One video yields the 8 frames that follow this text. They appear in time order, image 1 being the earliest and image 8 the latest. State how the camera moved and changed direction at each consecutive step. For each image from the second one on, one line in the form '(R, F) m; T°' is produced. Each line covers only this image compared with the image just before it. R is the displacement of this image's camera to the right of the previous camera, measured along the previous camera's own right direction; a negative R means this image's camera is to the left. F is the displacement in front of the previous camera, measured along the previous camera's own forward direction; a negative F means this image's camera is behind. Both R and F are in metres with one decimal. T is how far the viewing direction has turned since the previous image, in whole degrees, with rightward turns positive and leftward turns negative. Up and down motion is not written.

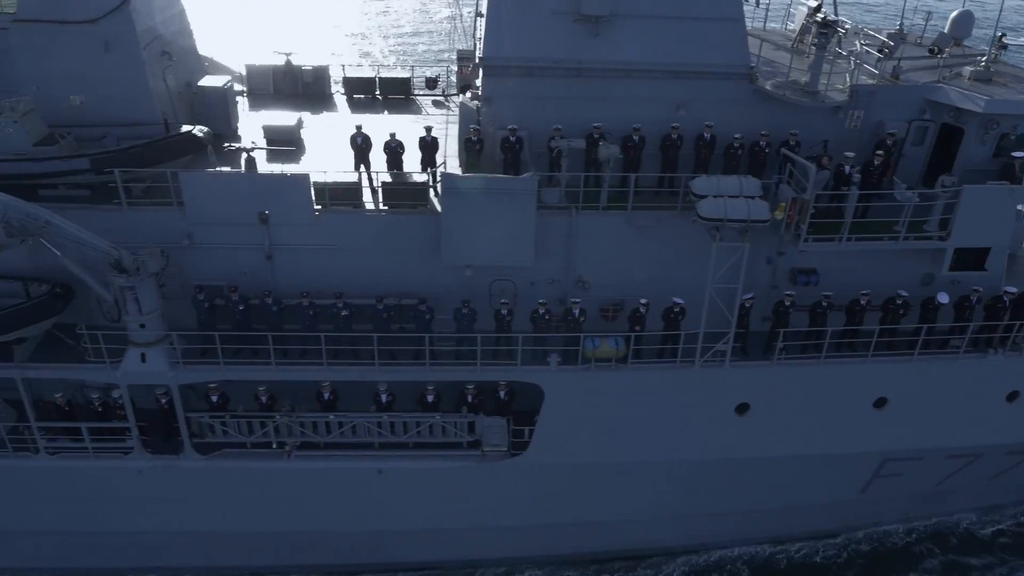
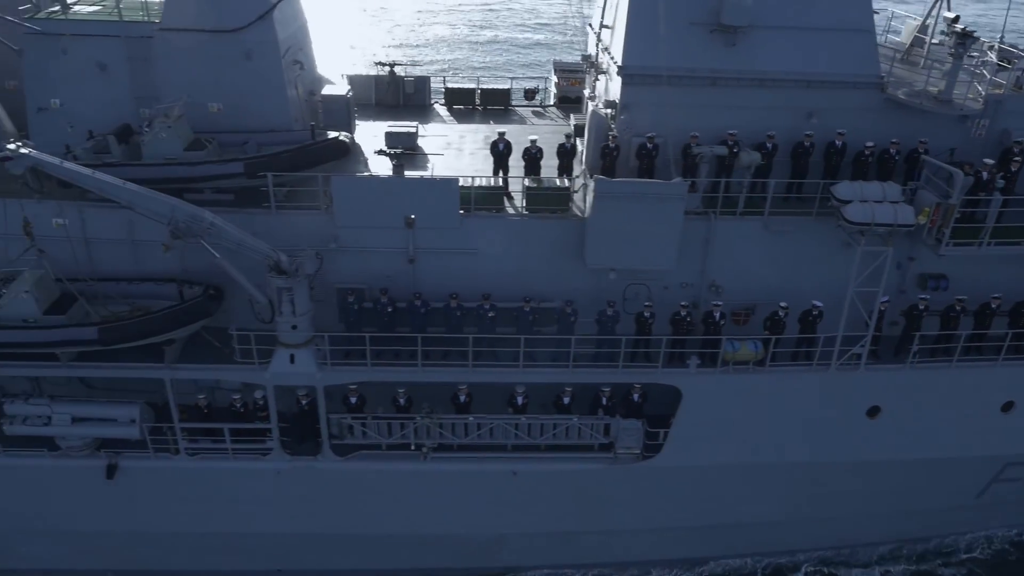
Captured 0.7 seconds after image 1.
(-1.7, -0.1) m; 0°
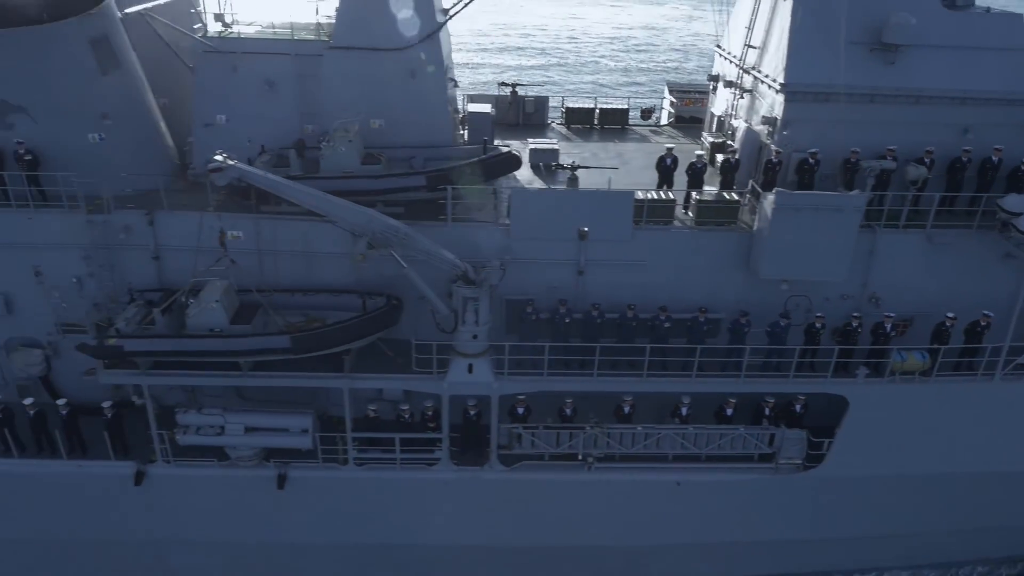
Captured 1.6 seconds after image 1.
(-2.1, -0.1) m; 0°
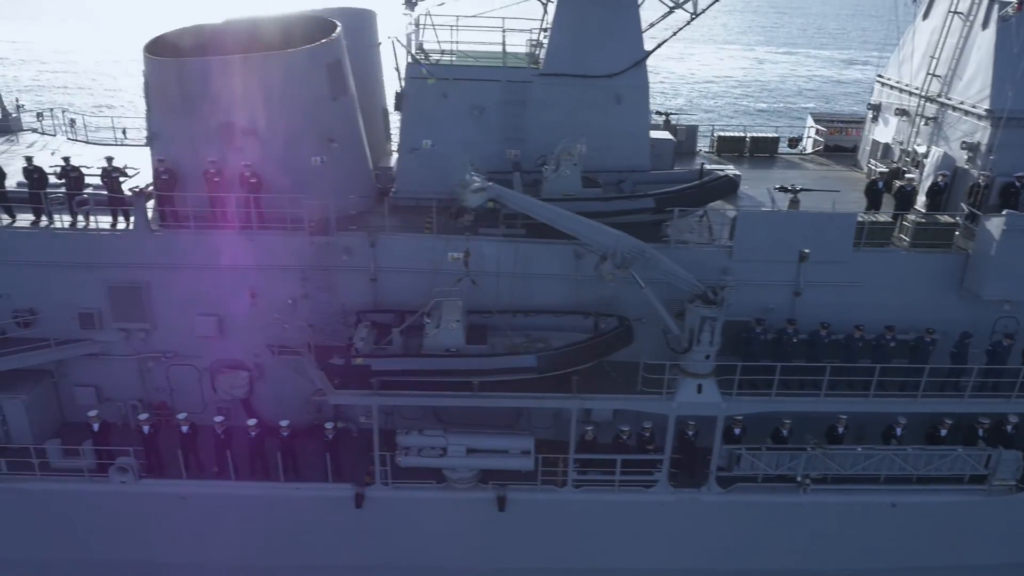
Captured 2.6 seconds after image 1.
(-2.9, -0.1) m; 0°
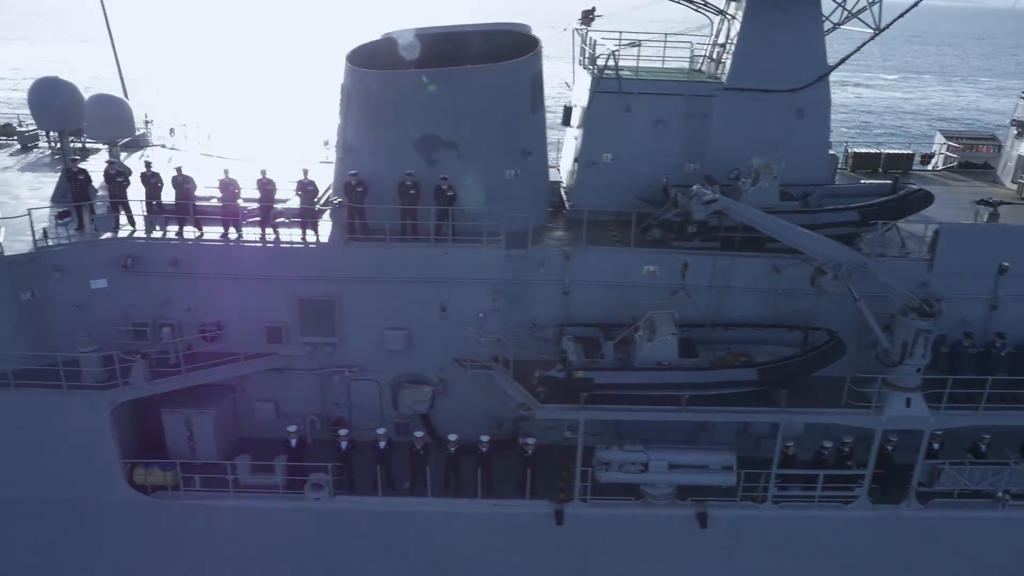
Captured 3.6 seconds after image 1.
(-2.6, +0.1) m; 0°
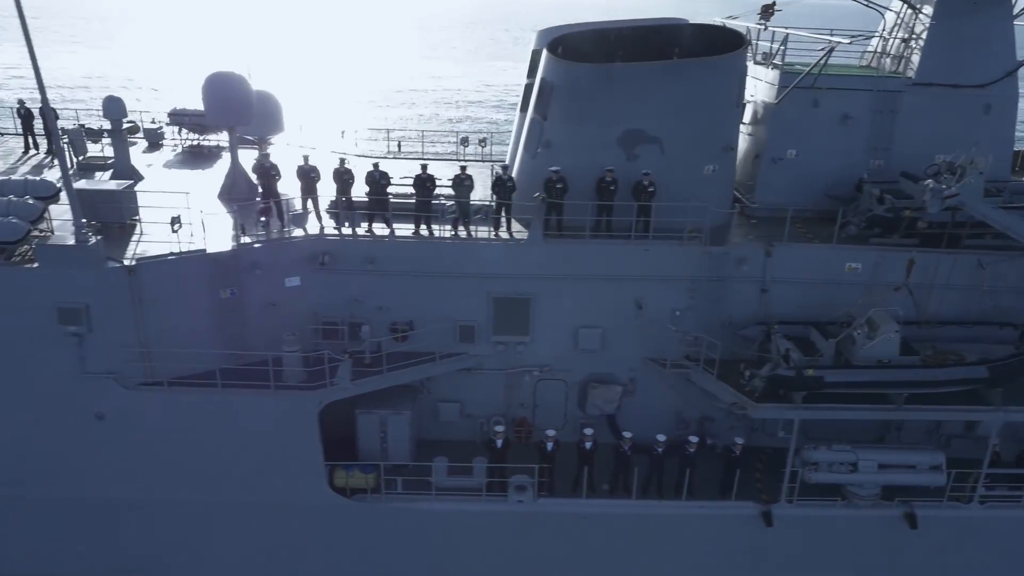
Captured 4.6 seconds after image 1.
(-2.6, +0.2) m; +1°
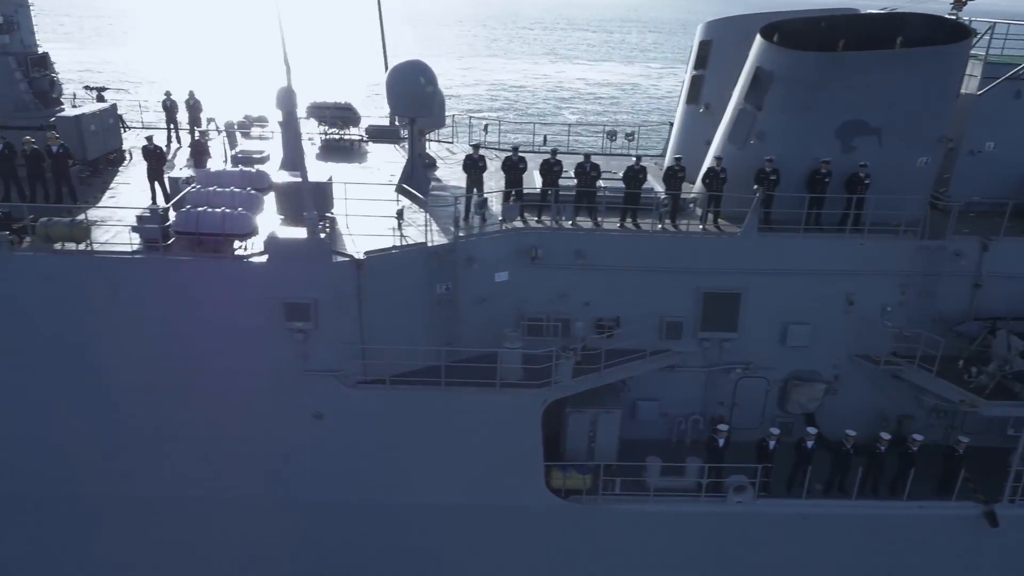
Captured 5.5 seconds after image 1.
(-2.6, +0.3) m; 0°
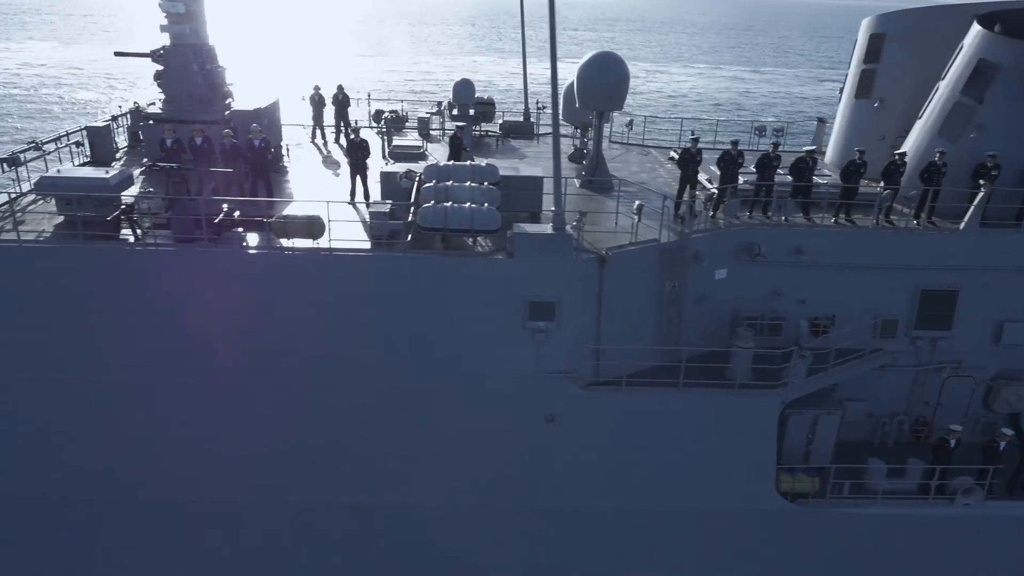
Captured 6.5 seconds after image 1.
(-2.7, +0.3) m; +1°
